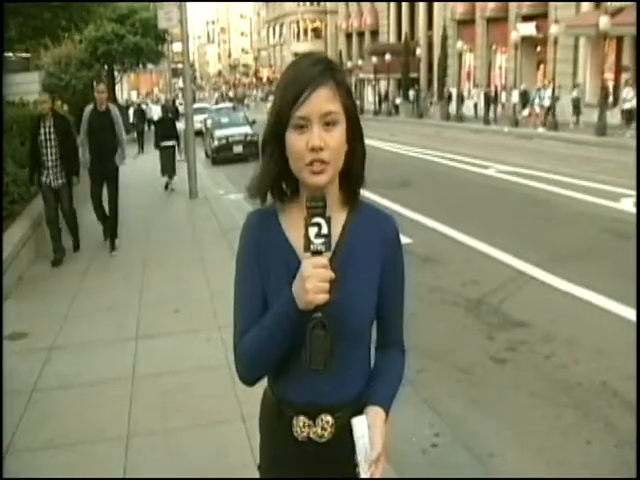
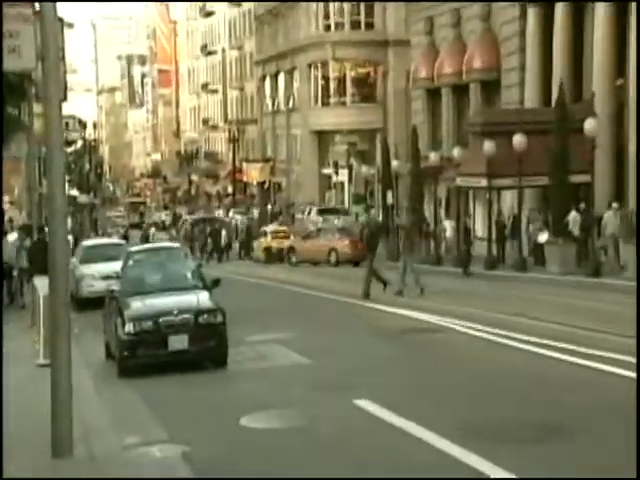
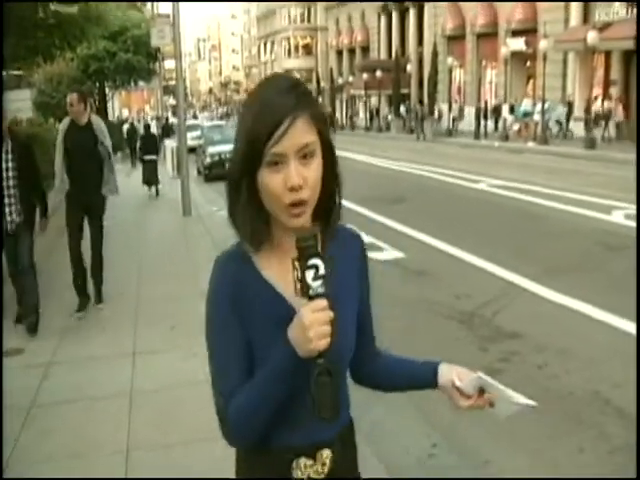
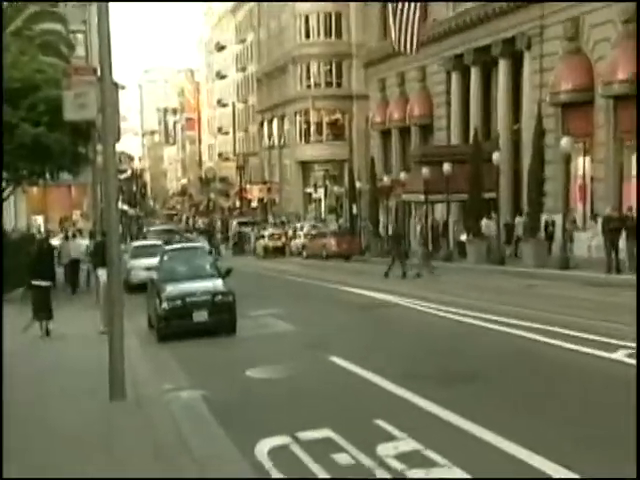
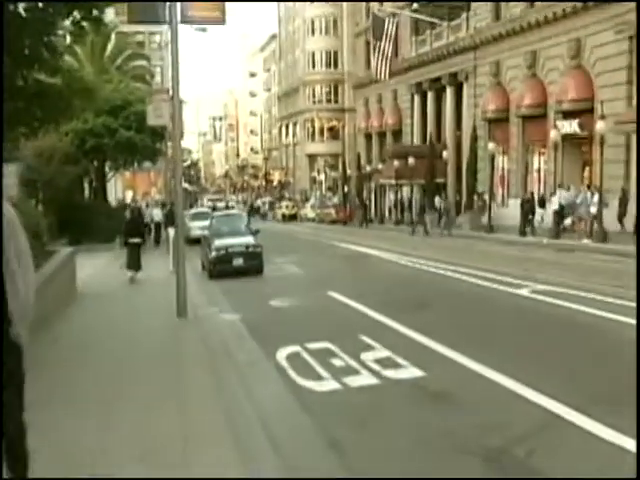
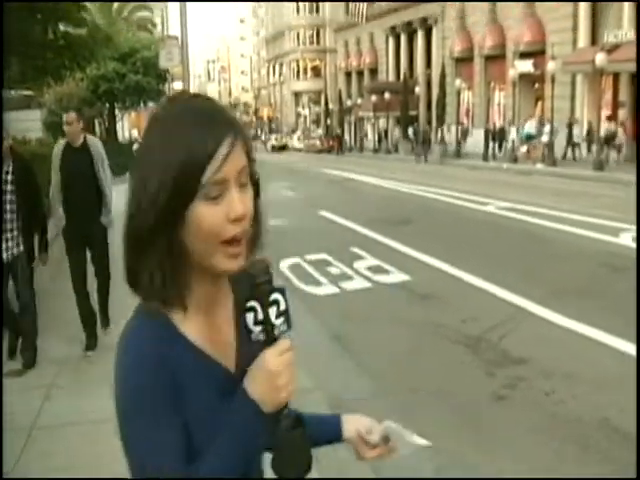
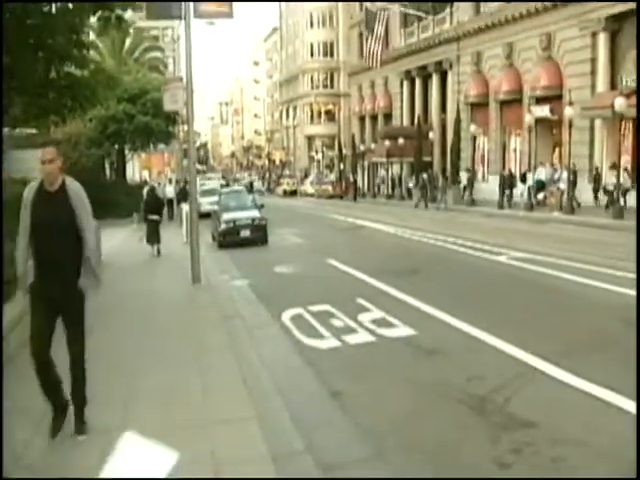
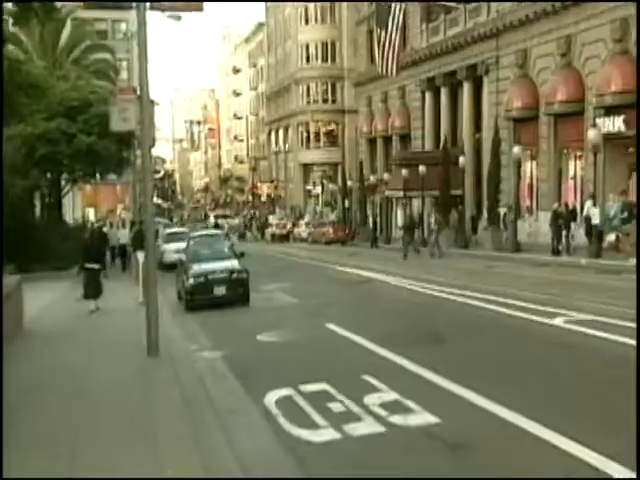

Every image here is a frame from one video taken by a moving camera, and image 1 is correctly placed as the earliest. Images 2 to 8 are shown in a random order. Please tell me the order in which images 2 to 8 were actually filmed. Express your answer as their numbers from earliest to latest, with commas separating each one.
3, 6, 7, 5, 8, 4, 2
